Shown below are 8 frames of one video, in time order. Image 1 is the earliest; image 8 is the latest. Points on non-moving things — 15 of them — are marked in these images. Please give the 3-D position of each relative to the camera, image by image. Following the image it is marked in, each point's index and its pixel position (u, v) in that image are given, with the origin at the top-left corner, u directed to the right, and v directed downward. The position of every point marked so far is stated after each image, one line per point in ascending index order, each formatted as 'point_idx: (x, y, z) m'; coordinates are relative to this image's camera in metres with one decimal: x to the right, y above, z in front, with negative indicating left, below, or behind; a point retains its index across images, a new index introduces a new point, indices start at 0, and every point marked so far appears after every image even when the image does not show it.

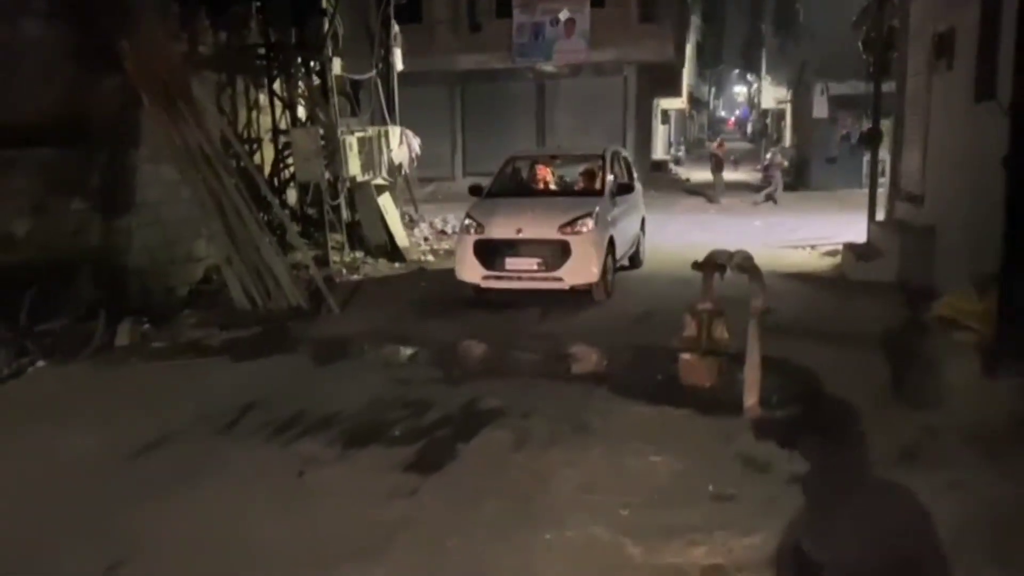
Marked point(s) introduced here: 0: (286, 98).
0: (-3.3, +2.8, +11.3) m
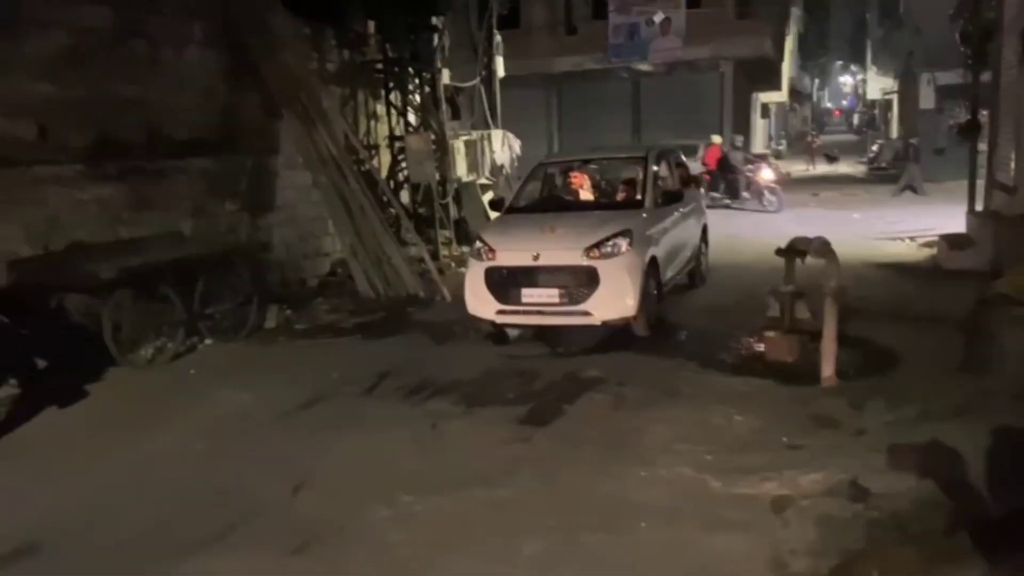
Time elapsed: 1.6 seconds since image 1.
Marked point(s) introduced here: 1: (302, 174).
0: (-1.8, +2.9, +12.4) m
1: (-2.9, +1.6, +10.8) m
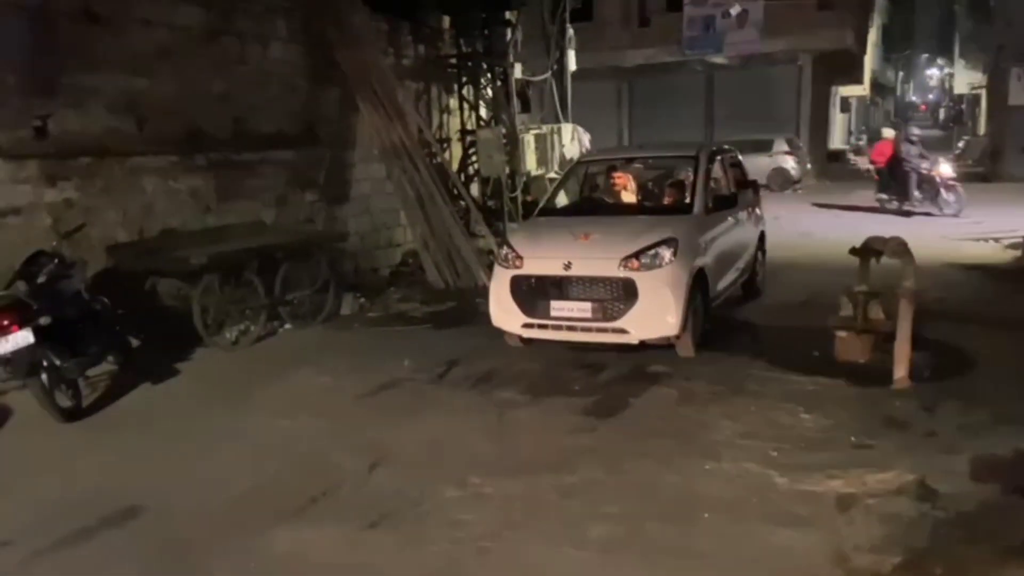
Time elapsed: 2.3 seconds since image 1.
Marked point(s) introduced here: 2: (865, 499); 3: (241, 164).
0: (-0.6, +3.0, +12.6) m
1: (-1.9, +1.7, +11.2) m
2: (+1.8, -1.1, +4.0) m
3: (-3.2, +1.4, +9.0) m
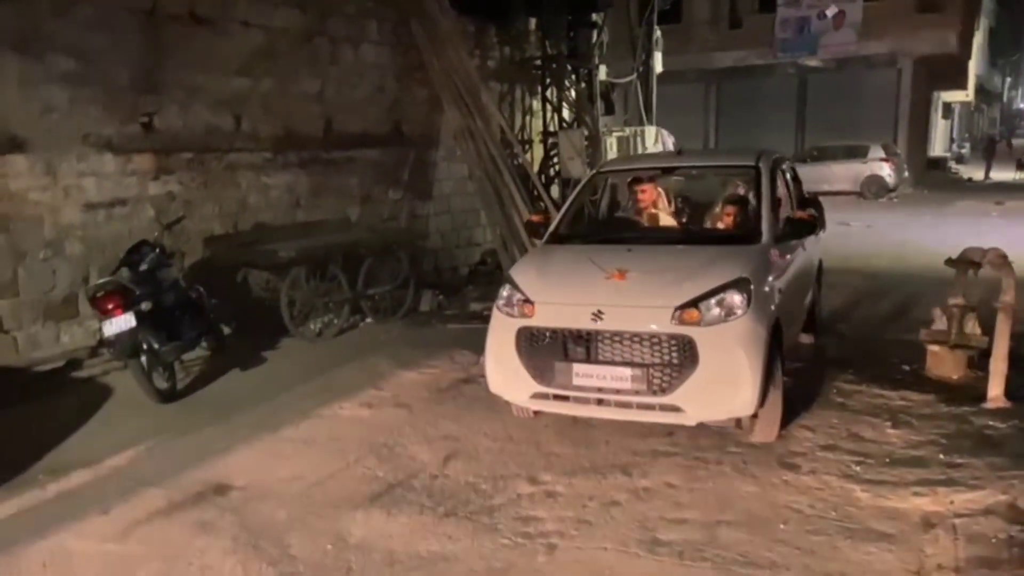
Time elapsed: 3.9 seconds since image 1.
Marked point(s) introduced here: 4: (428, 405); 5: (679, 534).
0: (+0.7, +3.0, +12.6) m
1: (-0.8, +1.8, +11.3) m
2: (+2.2, -1.1, +3.8) m
3: (-2.2, +1.5, +9.4) m
4: (-0.6, -0.9, +5.9) m
5: (+0.8, -1.2, +3.8) m
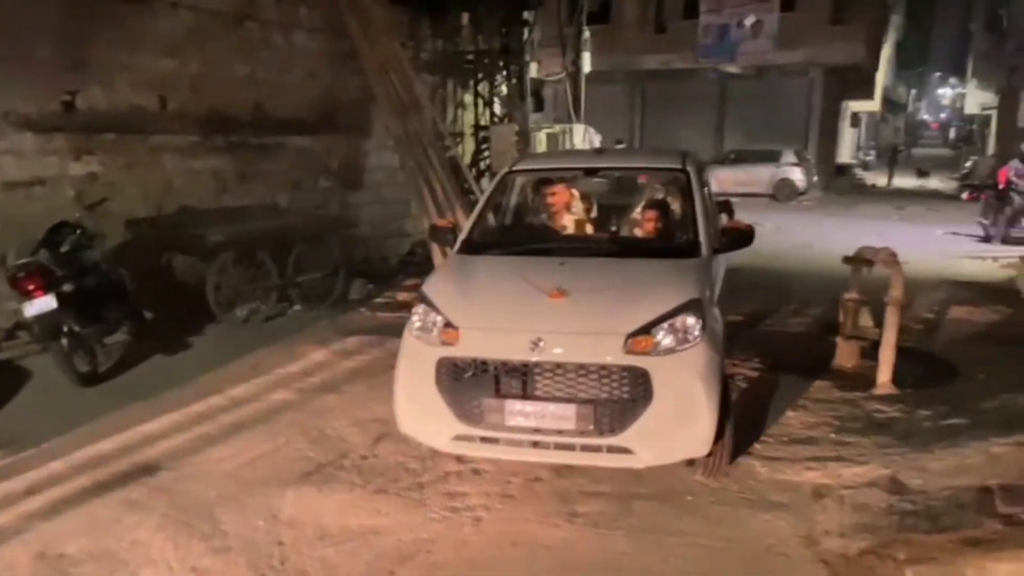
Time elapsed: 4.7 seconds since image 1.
0: (-0.4, +3.1, +12.8) m
1: (-1.8, +1.9, +11.4) m
2: (+1.8, -1.1, +4.2) m
3: (-3.0, +1.7, +9.3) m
4: (-1.2, -0.8, +6.1) m
5: (+0.4, -1.2, +4.1) m
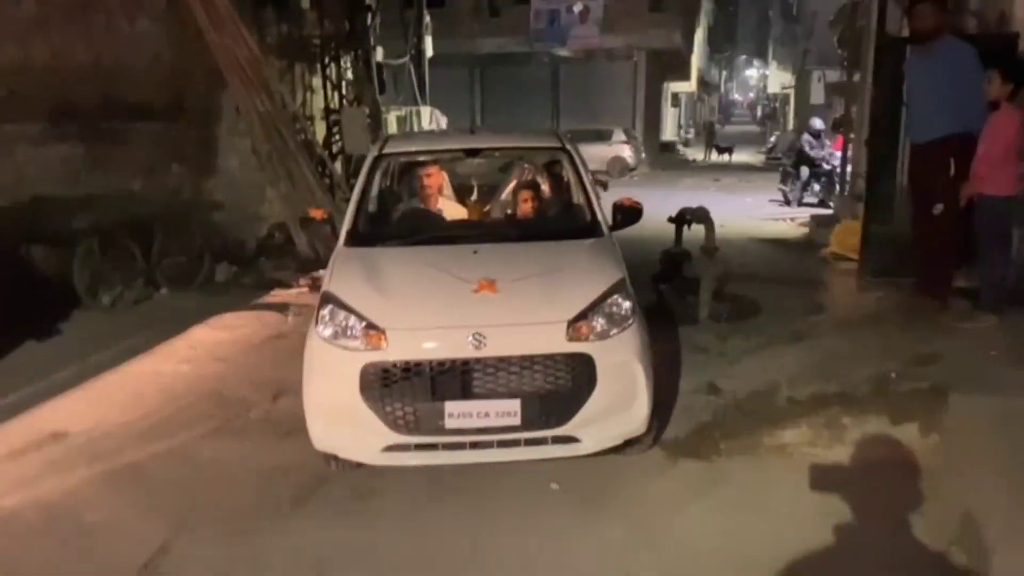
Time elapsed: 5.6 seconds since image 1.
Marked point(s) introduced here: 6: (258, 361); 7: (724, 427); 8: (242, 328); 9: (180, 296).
0: (-3.0, +3.5, +13.2) m
1: (-4.0, +2.2, +11.6) m
2: (+1.1, -0.7, +5.3) m
3: (-4.8, +1.8, +9.2) m
4: (-2.2, -0.6, +6.5) m
5: (-0.2, -0.9, +4.9) m
6: (-2.1, -0.6, +6.4) m
7: (+1.3, -0.9, +4.7) m
8: (-2.5, -0.4, +7.4) m
9: (-3.8, -0.1, +8.9) m
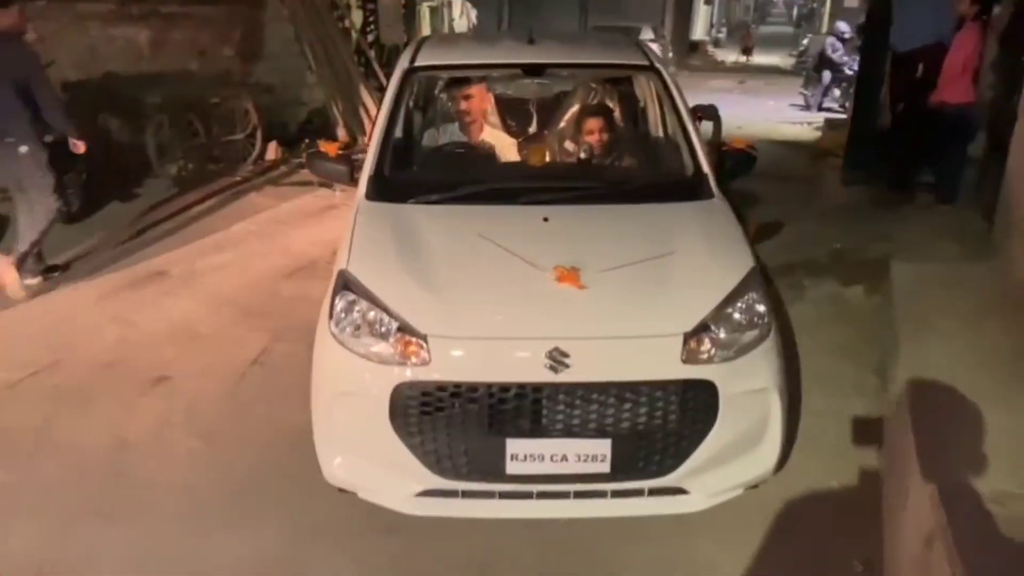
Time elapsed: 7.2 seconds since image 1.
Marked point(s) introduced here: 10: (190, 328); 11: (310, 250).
0: (-2.4, +5.5, +13.6) m
1: (-3.5, +4.1, +12.2) m
2: (+1.3, +0.2, +6.3) m
3: (-4.4, +3.5, +10.0) m
4: (-2.0, +0.6, +7.5) m
5: (0.0, 0.0, +5.9) m
6: (-1.9, +0.6, +7.4) m
7: (+1.4, 0.0, +5.7) m
8: (-2.3, +0.9, +8.4) m
9: (-3.5, +1.5, +9.8) m
10: (-2.1, -0.3, +5.1) m
11: (-1.8, +0.3, +6.6) m
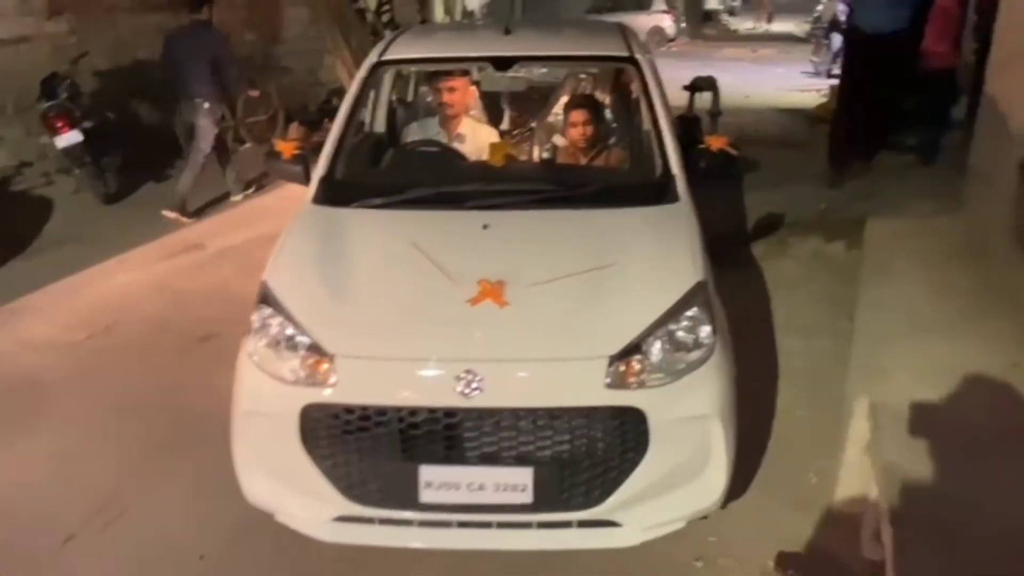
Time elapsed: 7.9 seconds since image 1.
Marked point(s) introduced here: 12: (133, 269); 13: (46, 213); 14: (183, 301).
0: (-2.3, +6.0, +14.0) m
1: (-3.4, +4.5, +12.6) m
2: (+1.3, +0.5, +6.7) m
3: (-4.3, +3.8, +10.4) m
4: (-1.9, +0.9, +8.0) m
5: (0.0, +0.3, +6.4) m
6: (-1.8, +0.9, +7.9) m
7: (+1.5, +0.3, +6.1) m
8: (-2.2, +1.3, +8.9) m
9: (-3.3, +1.8, +10.3) m
10: (-2.1, 0.0, +5.6) m
11: (-1.7, +0.6, +7.1) m
12: (-2.9, +0.2, +6.1) m
13: (-4.4, +0.7, +7.5) m
14: (-2.3, -0.1, +5.6) m
